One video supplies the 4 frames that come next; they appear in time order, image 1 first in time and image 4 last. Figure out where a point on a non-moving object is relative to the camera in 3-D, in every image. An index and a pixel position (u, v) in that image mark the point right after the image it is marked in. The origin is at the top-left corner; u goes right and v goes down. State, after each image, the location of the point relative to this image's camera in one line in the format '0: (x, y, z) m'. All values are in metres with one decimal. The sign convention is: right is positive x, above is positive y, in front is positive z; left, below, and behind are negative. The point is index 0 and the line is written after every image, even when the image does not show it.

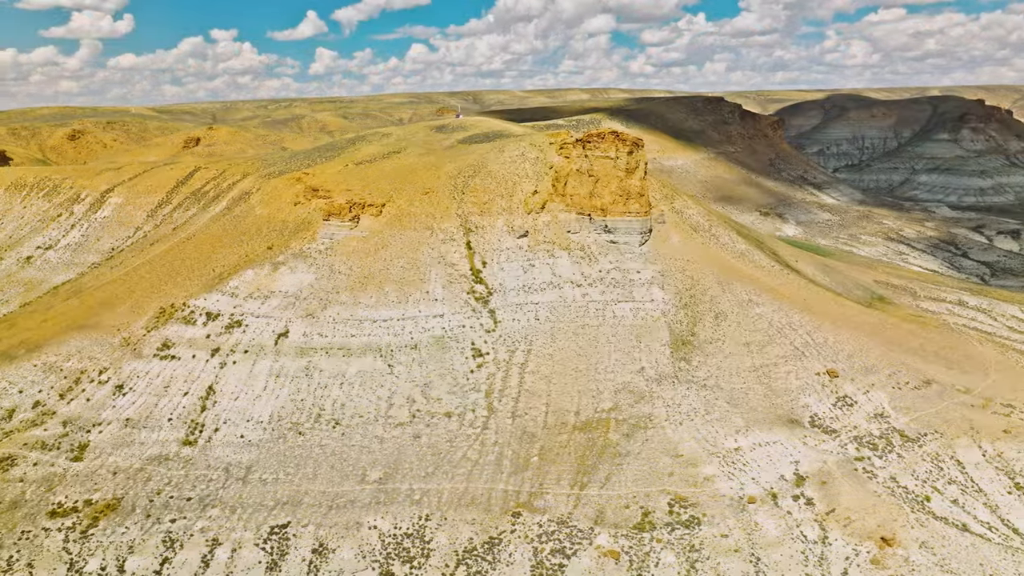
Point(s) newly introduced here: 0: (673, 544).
0: (+5.6, -9.0, +19.8) m
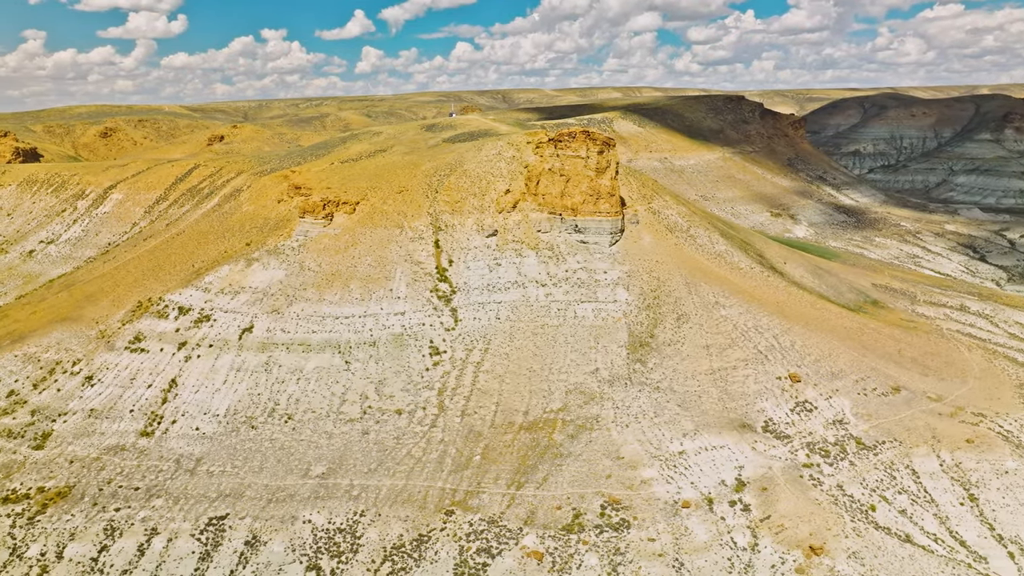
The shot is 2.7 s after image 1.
0: (+3.0, -9.0, +19.6) m
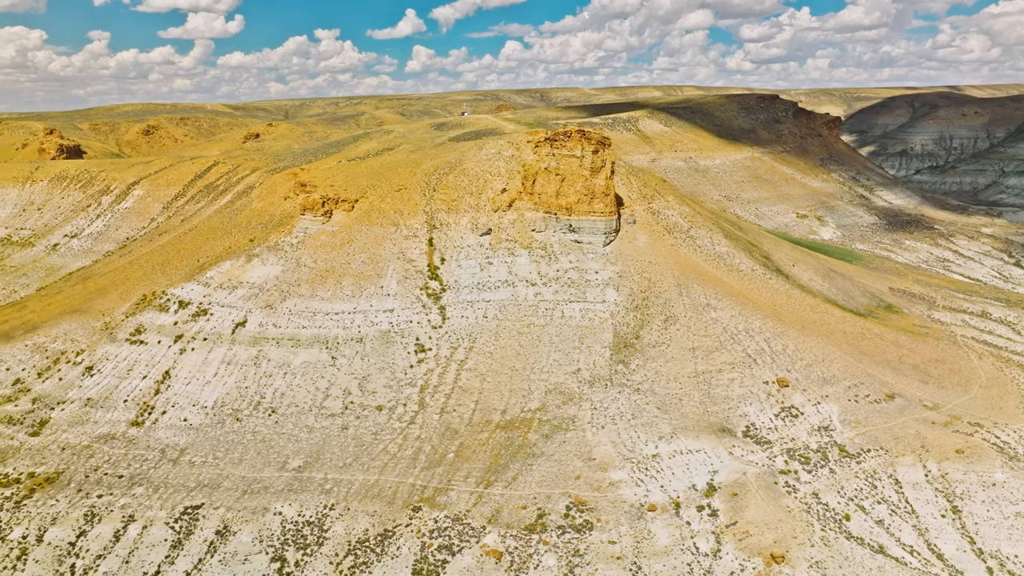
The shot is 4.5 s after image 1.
0: (+1.6, -9.0, +19.5) m
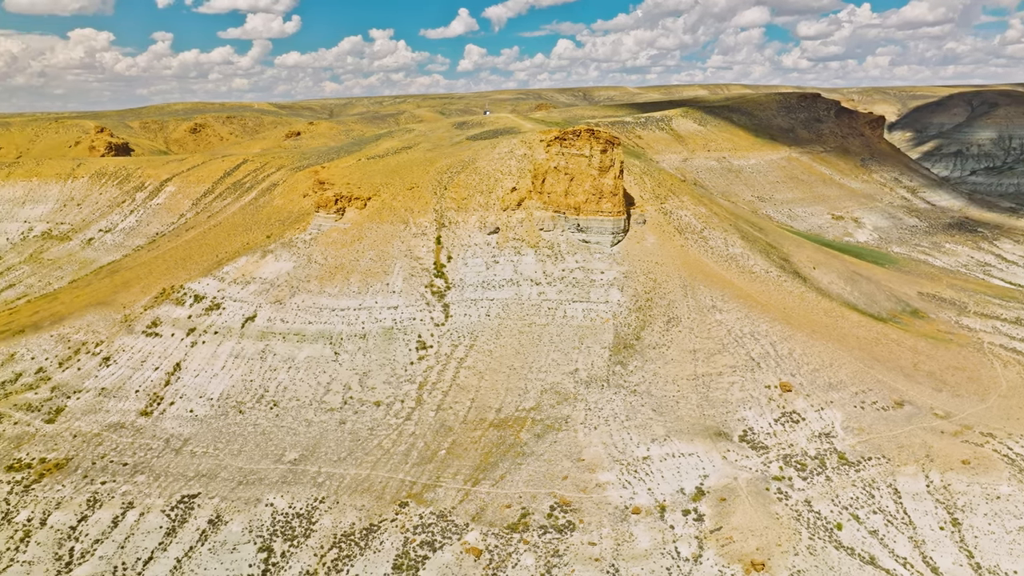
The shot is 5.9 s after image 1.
0: (+0.9, -9.0, +19.6) m
